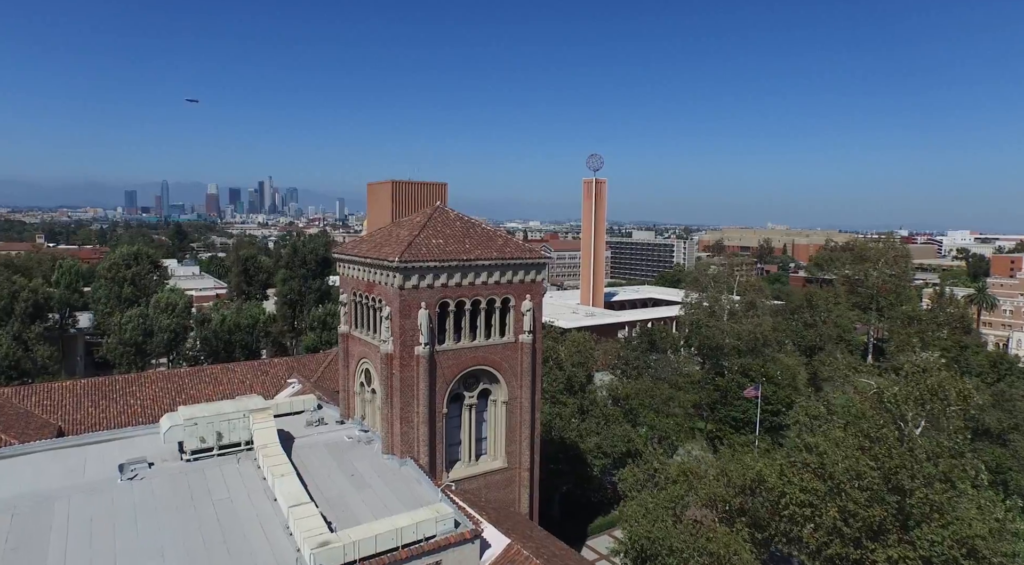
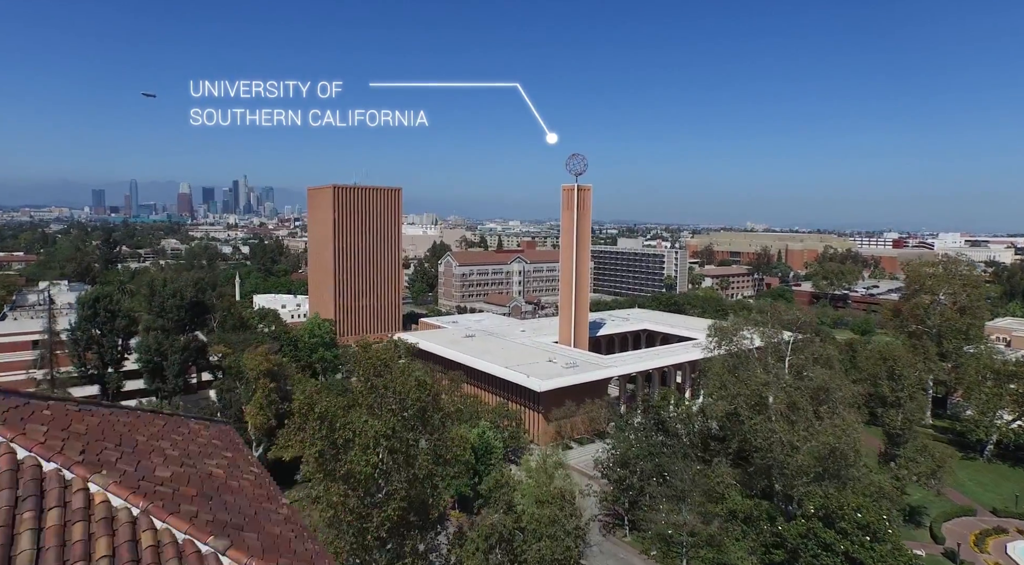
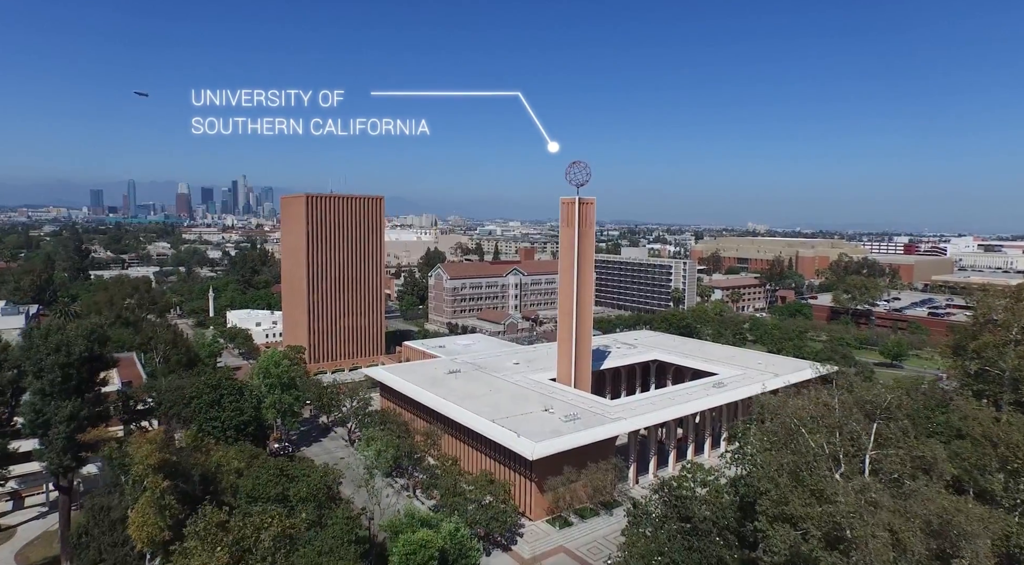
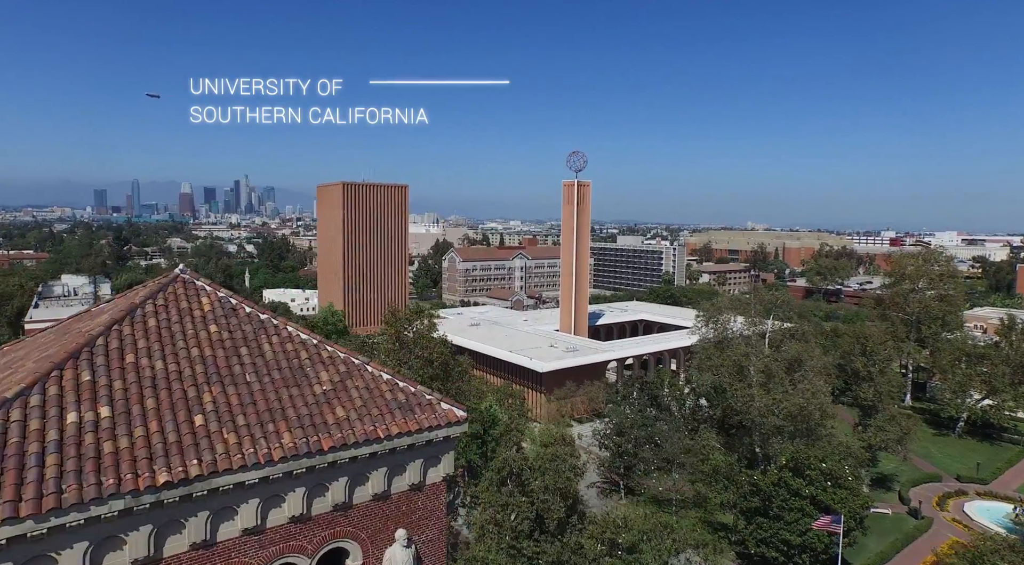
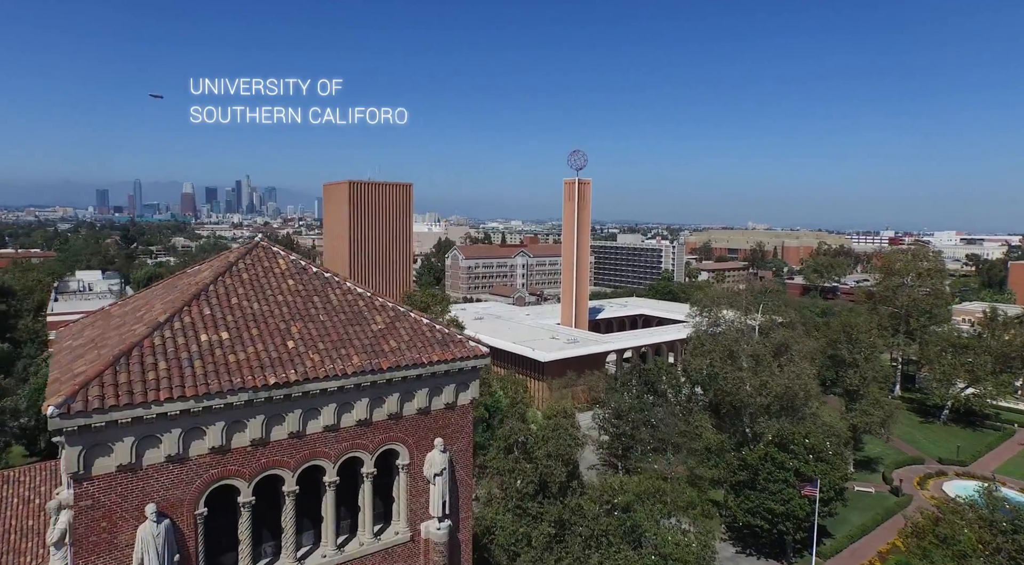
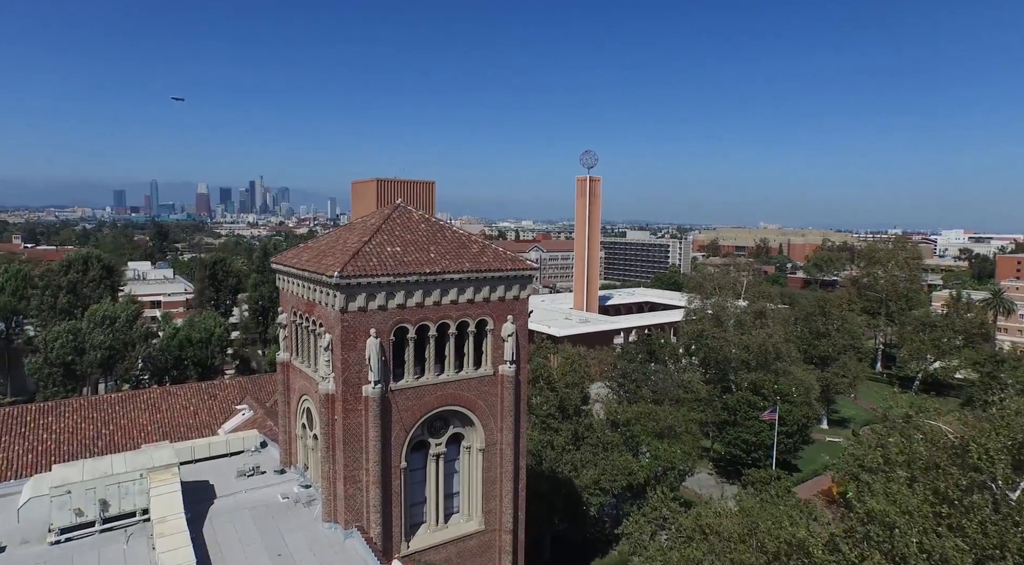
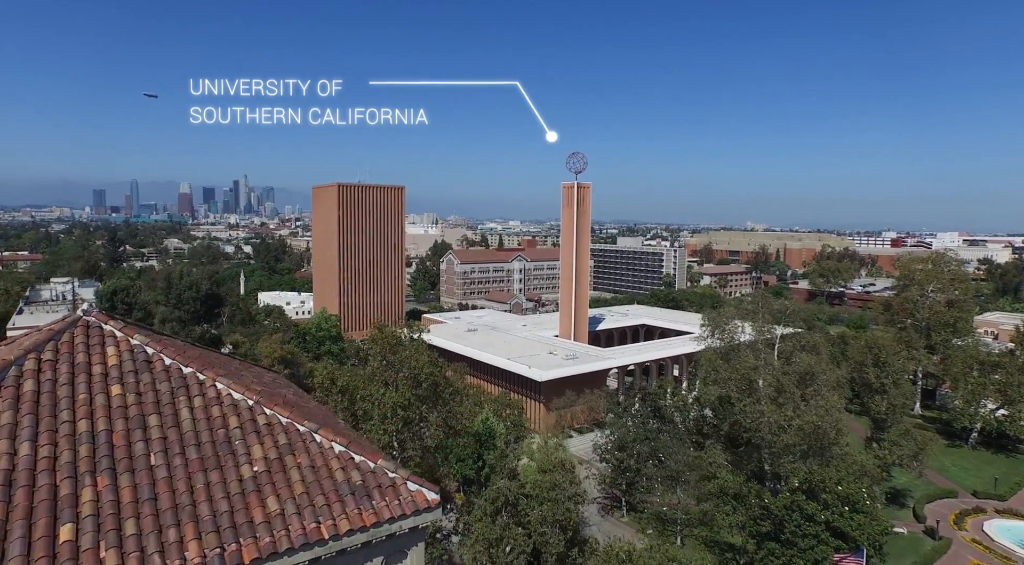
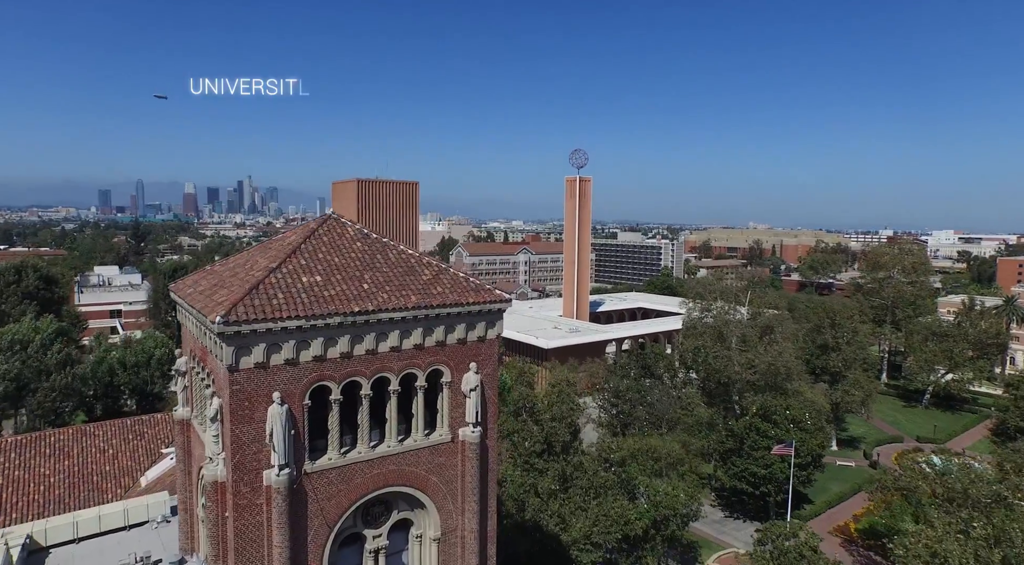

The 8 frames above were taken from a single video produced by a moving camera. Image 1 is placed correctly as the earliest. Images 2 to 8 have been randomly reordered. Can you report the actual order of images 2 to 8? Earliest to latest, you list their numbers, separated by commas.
6, 8, 5, 4, 7, 2, 3
